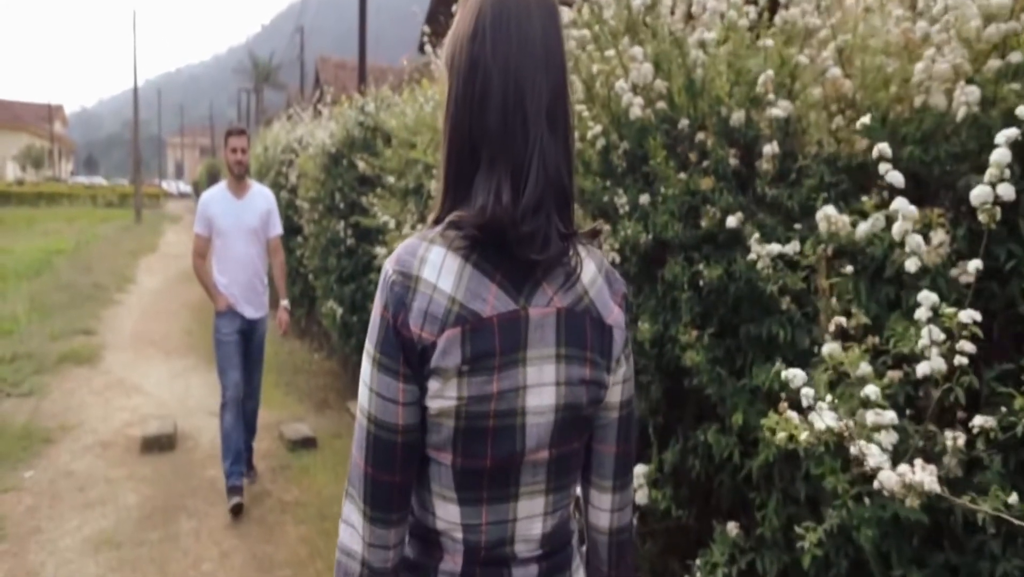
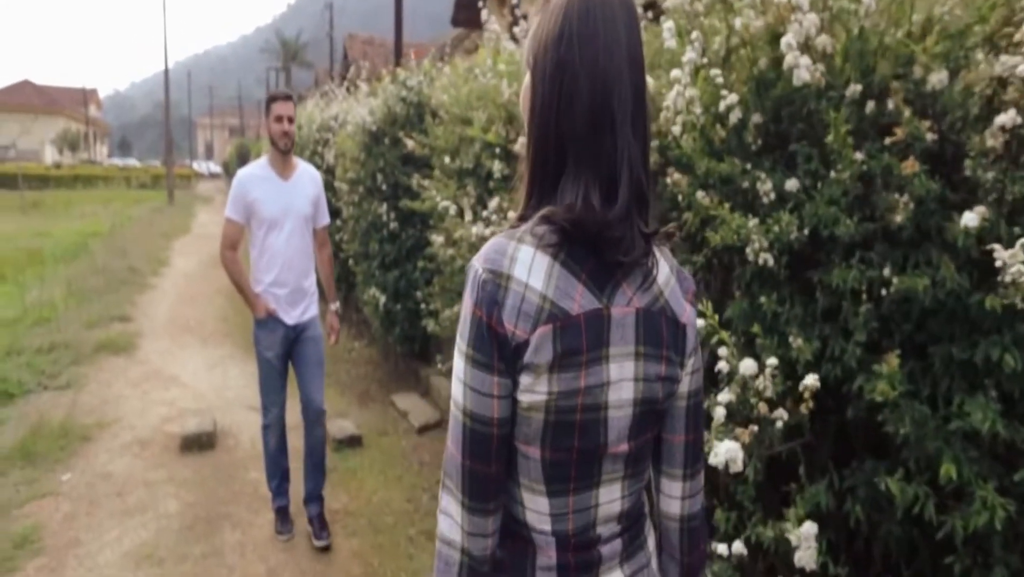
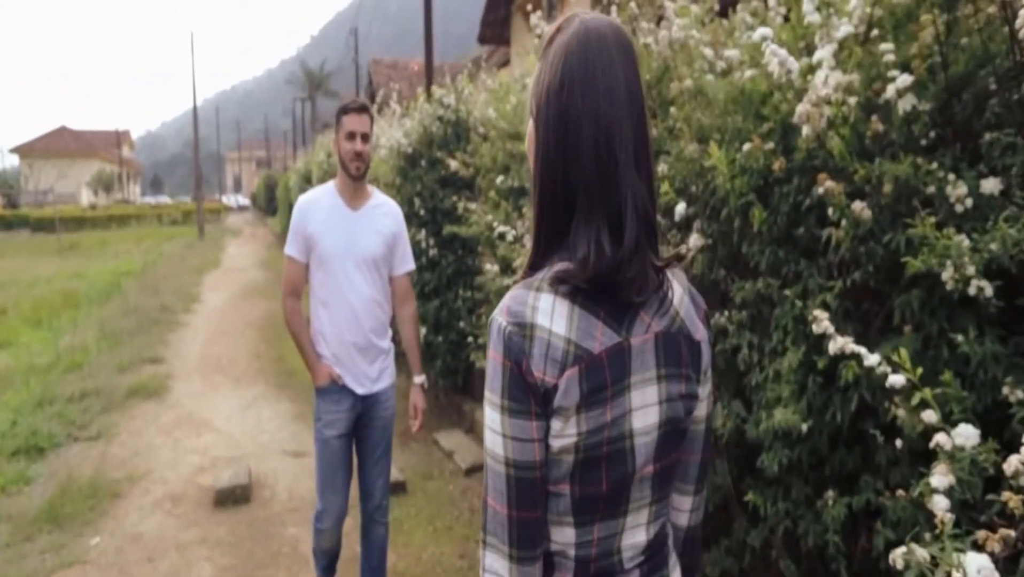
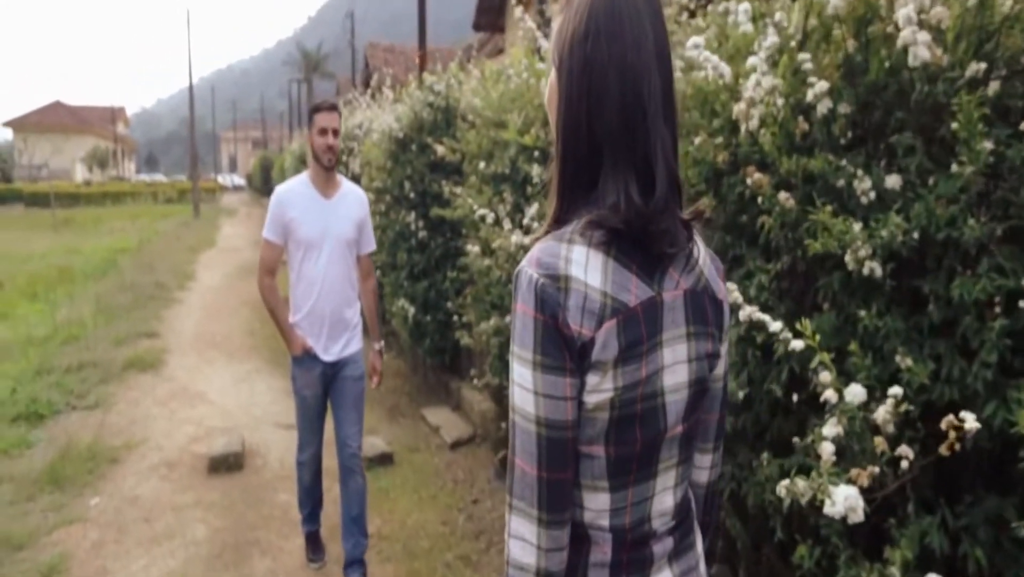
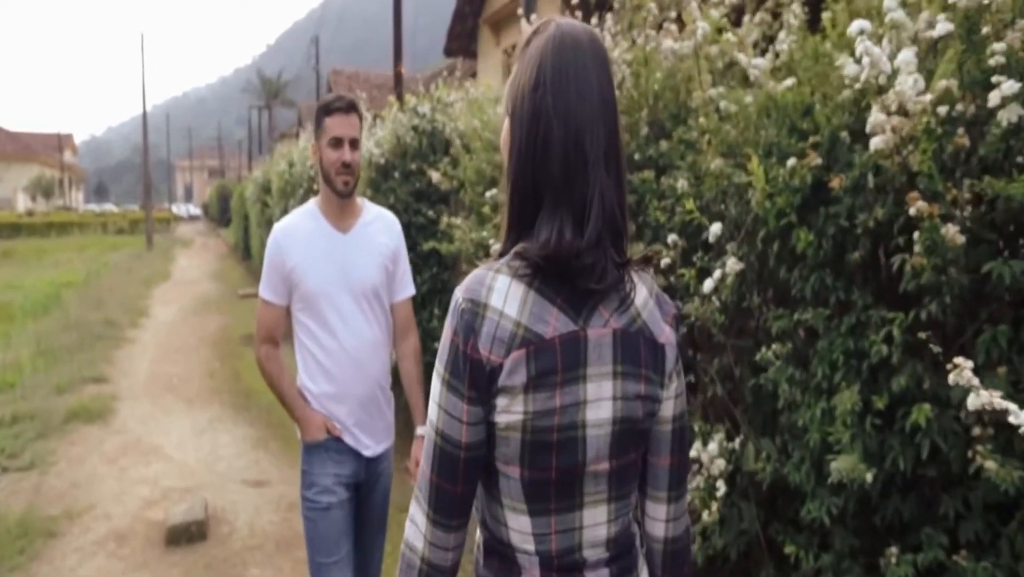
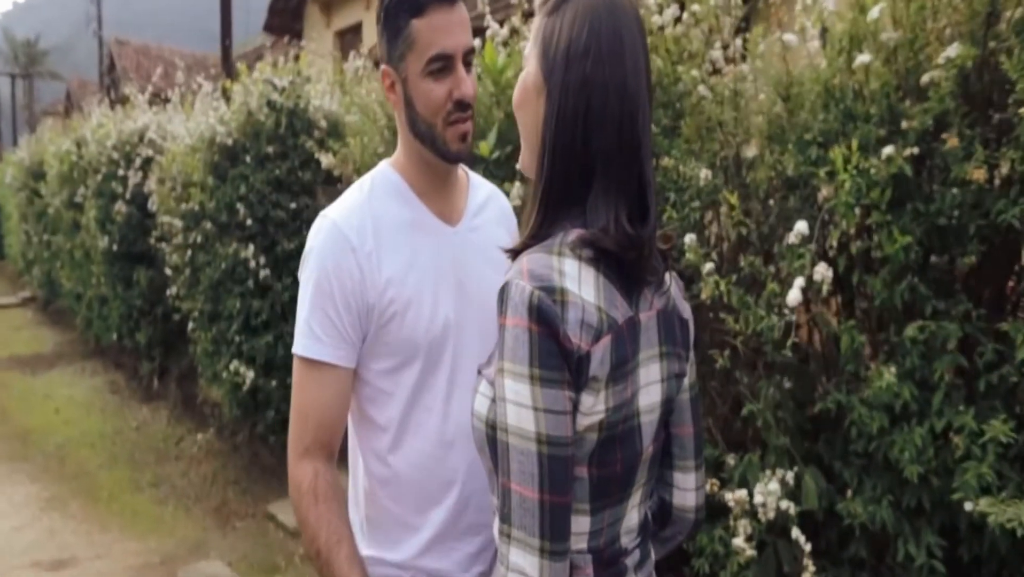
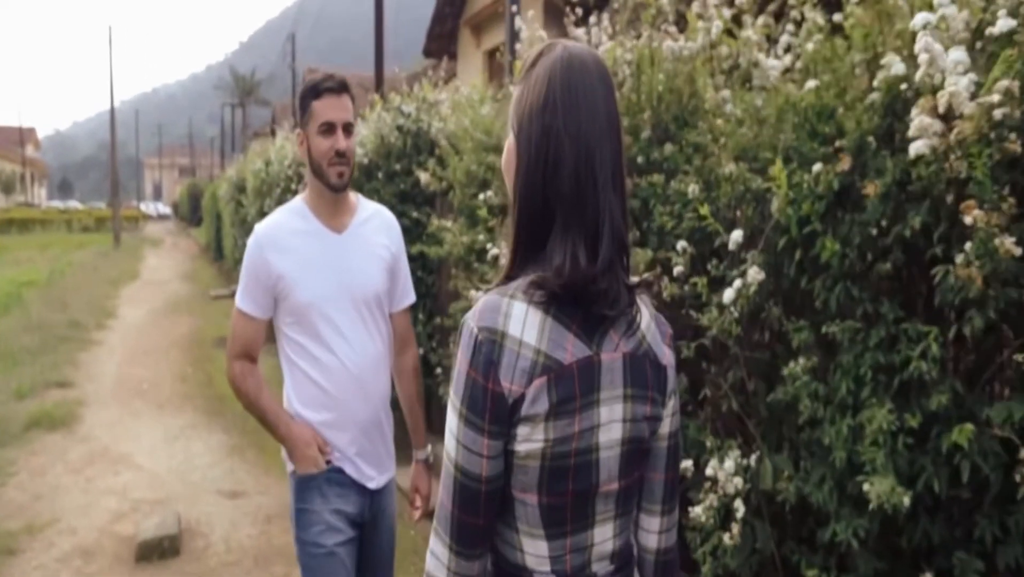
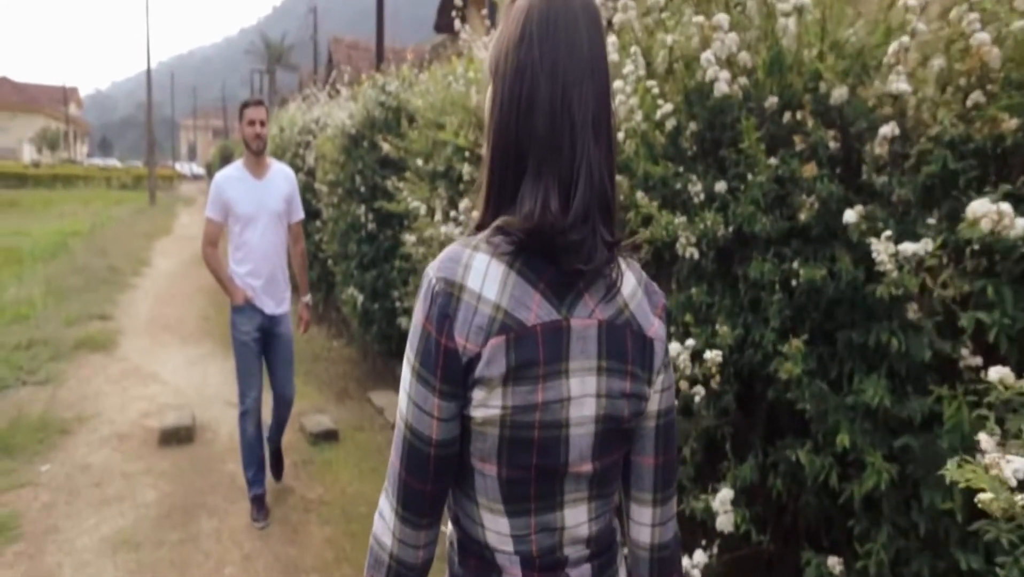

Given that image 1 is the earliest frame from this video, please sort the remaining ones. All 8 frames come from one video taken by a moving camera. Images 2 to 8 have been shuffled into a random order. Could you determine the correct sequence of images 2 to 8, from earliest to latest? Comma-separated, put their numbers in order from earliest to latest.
8, 2, 4, 3, 5, 7, 6
